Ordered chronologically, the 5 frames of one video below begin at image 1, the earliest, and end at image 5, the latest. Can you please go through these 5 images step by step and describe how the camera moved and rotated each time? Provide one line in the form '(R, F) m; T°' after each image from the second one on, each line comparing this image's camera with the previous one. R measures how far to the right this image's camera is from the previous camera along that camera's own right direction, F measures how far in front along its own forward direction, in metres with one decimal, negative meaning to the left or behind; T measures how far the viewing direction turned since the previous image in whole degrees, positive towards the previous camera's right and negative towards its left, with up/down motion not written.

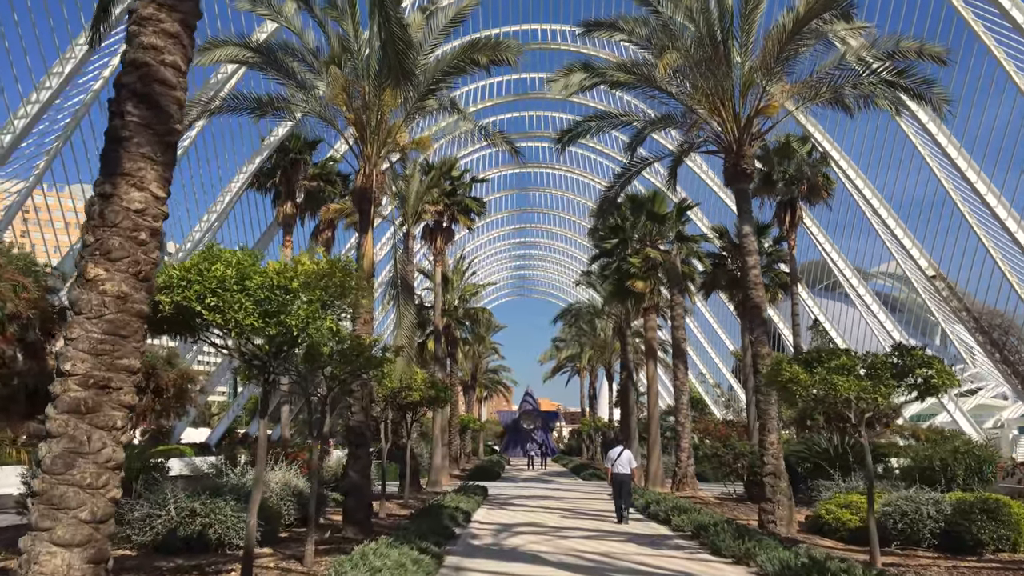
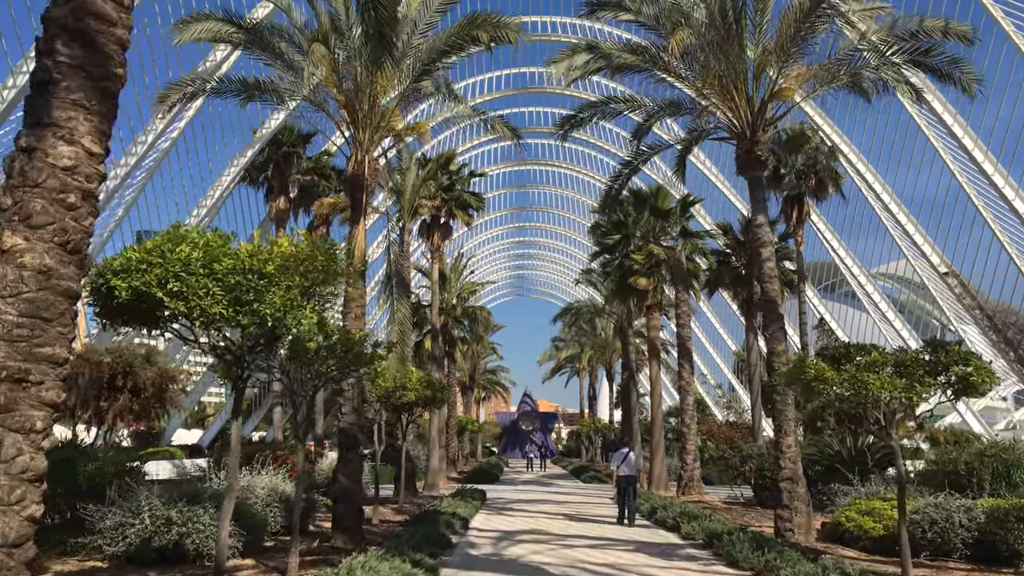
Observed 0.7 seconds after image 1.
(0.0, +0.8) m; 0°
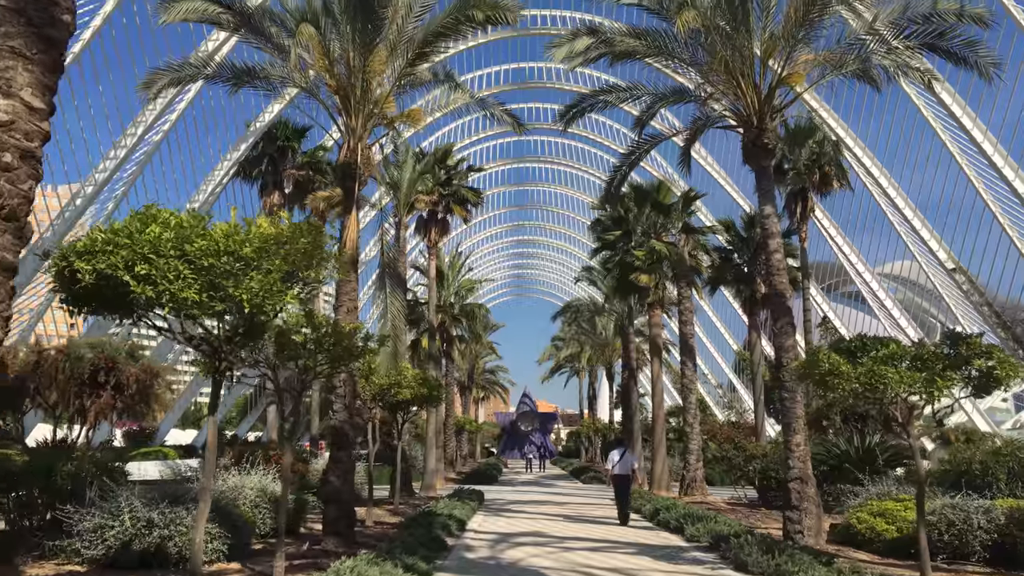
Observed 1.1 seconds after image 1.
(0.0, +0.5) m; 0°
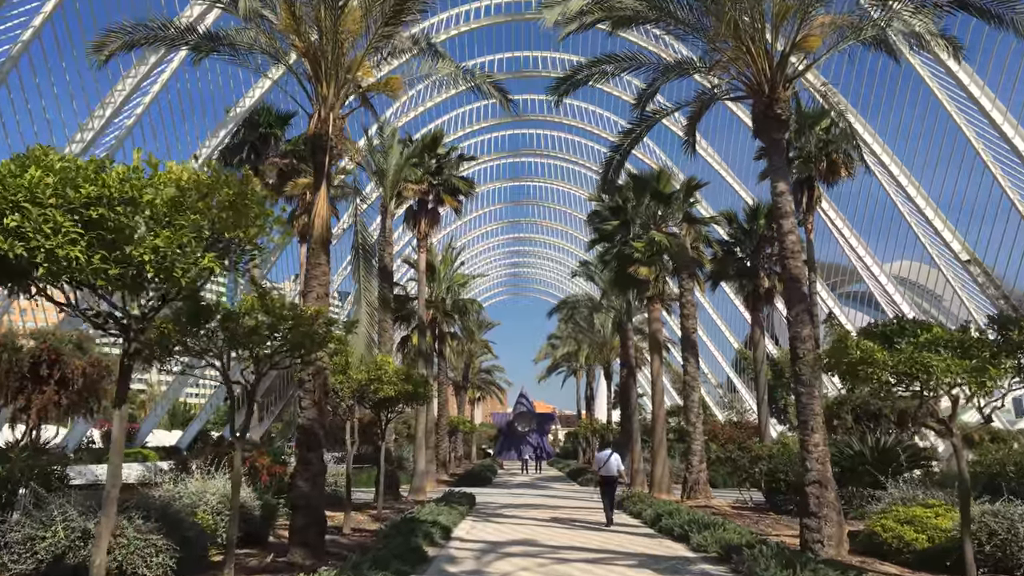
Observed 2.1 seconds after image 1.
(+0.2, +1.2) m; 0°
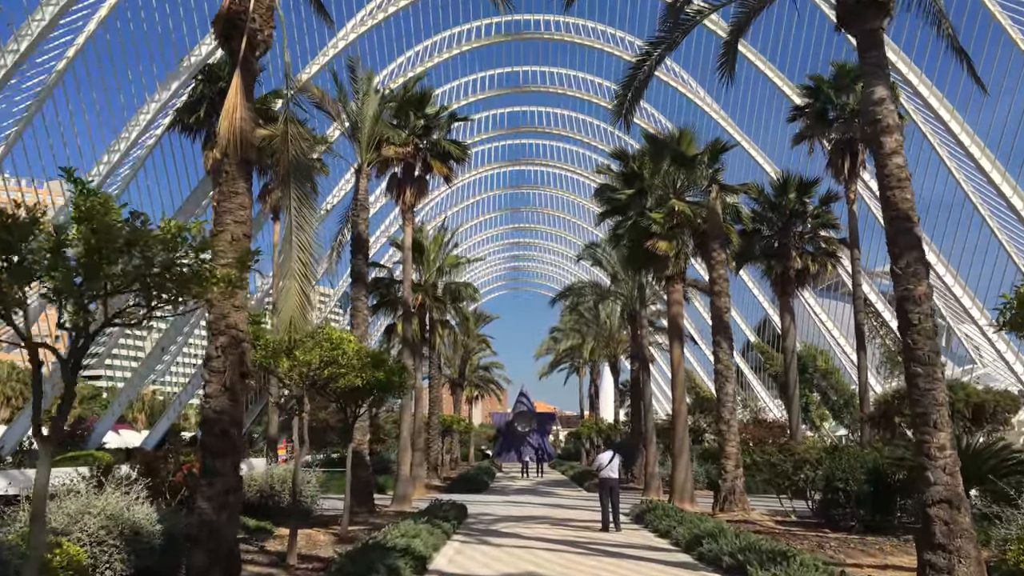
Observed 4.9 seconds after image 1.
(0.0, +3.4) m; 0°
